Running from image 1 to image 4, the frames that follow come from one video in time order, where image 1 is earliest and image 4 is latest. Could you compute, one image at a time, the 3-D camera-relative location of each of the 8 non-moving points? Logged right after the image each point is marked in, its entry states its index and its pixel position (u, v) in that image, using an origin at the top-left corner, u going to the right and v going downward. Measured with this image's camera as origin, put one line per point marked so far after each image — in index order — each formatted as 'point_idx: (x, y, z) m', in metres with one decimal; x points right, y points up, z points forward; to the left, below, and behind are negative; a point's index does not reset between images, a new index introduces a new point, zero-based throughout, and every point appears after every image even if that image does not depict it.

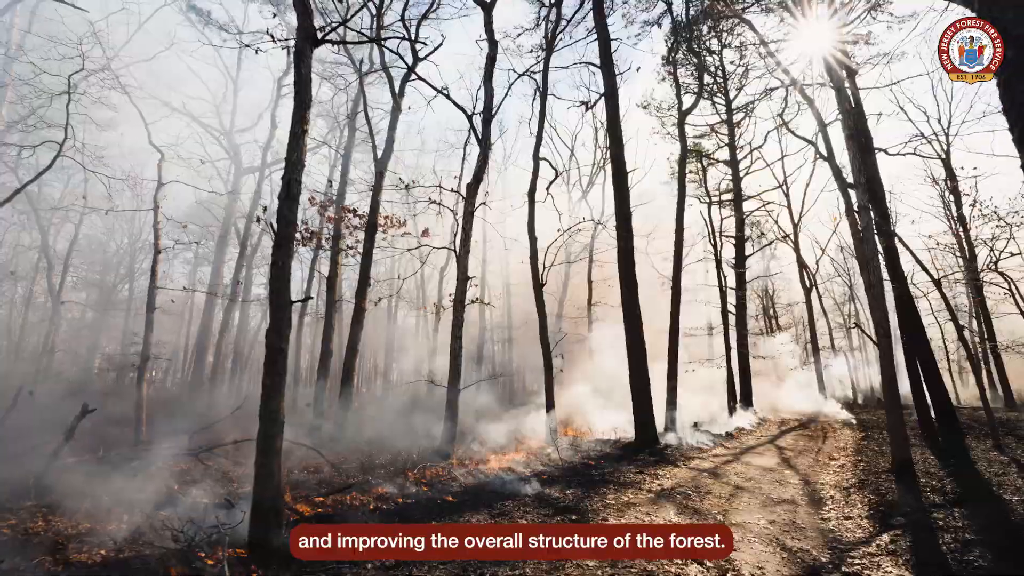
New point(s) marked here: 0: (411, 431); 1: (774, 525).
0: (-2.5, -3.6, +11.1) m
1: (+2.8, -2.5, +4.8) m
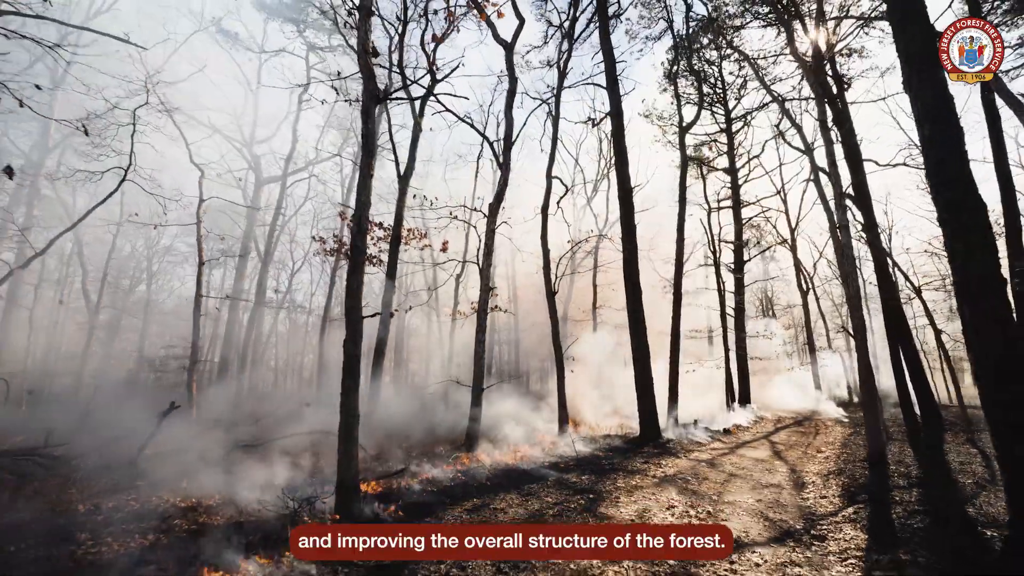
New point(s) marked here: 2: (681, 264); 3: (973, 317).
0: (-2.1, -3.7, +12.0) m
1: (+3.2, -2.7, +5.7) m
2: (+4.9, +0.8, +13.0) m
3: (+3.2, -0.2, +2.9) m
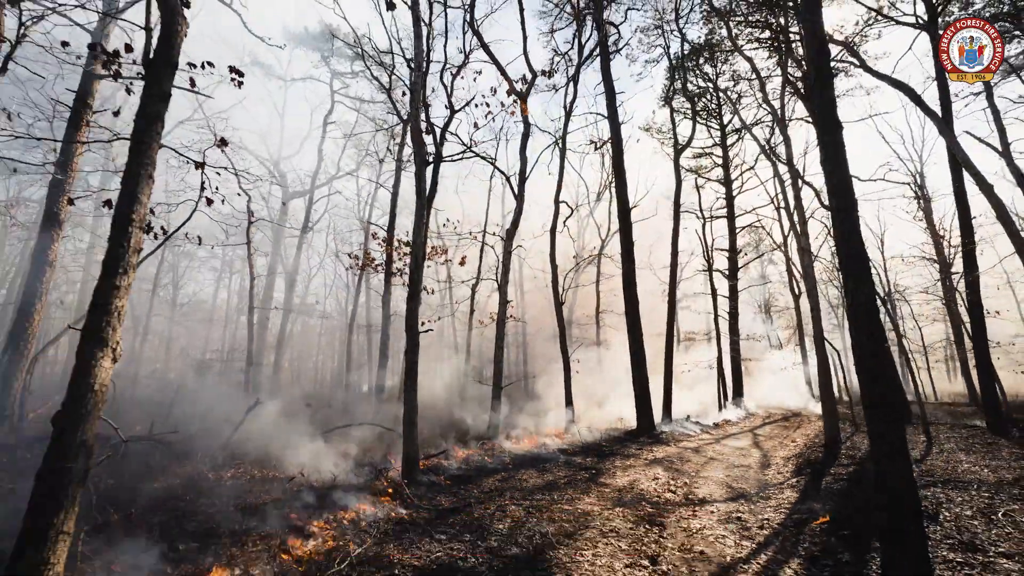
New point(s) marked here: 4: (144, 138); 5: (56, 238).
0: (-1.8, -4.0, +13.5) m
1: (+3.5, -3.0, +7.1) m
2: (+5.3, +0.5, +14.4) m
3: (+3.4, -0.4, +4.4) m
4: (-2.4, +1.0, +2.9) m
5: (-7.8, +0.9, +7.6) m
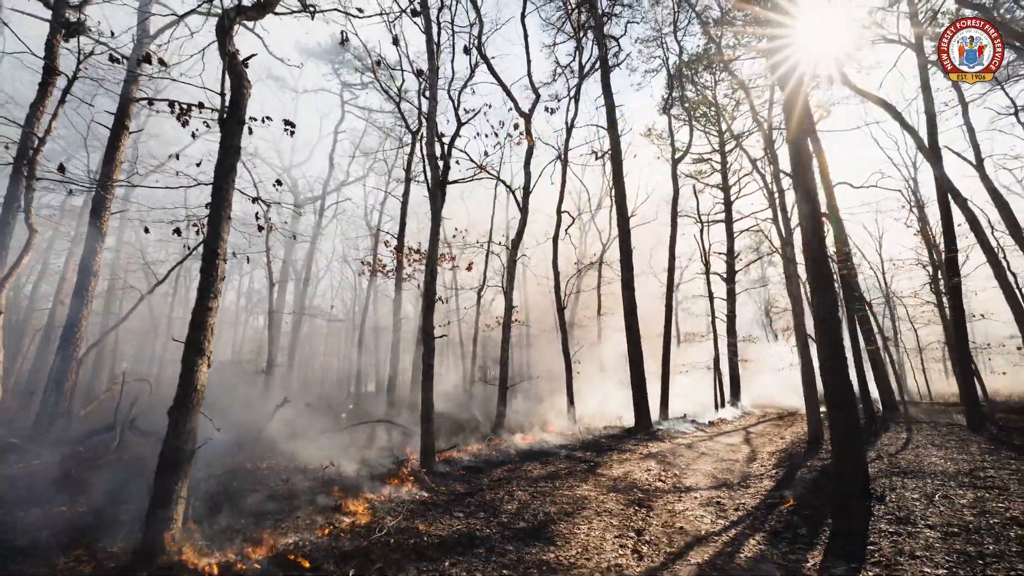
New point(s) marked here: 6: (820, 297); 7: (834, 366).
0: (-1.7, -4.2, +14.2) m
1: (+3.5, -3.2, +7.8) m
2: (+5.4, +0.3, +15.0) m
3: (+3.5, -0.6, +5.0) m
4: (-2.3, +0.8, +3.6) m
5: (-7.7, +0.7, +8.3) m
6: (+3.5, -0.1, +5.1) m
7: (+3.5, -0.9, +4.9) m
